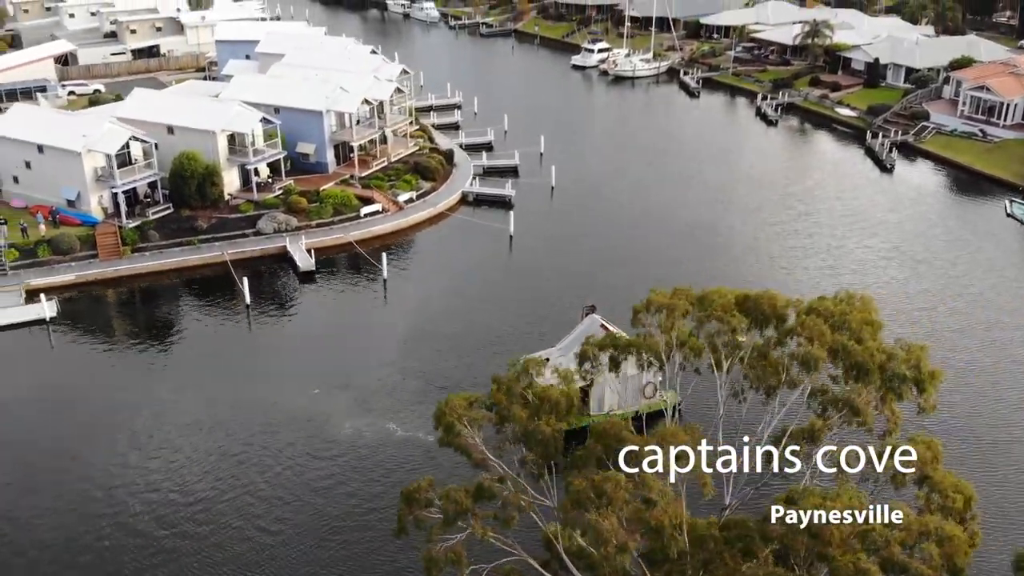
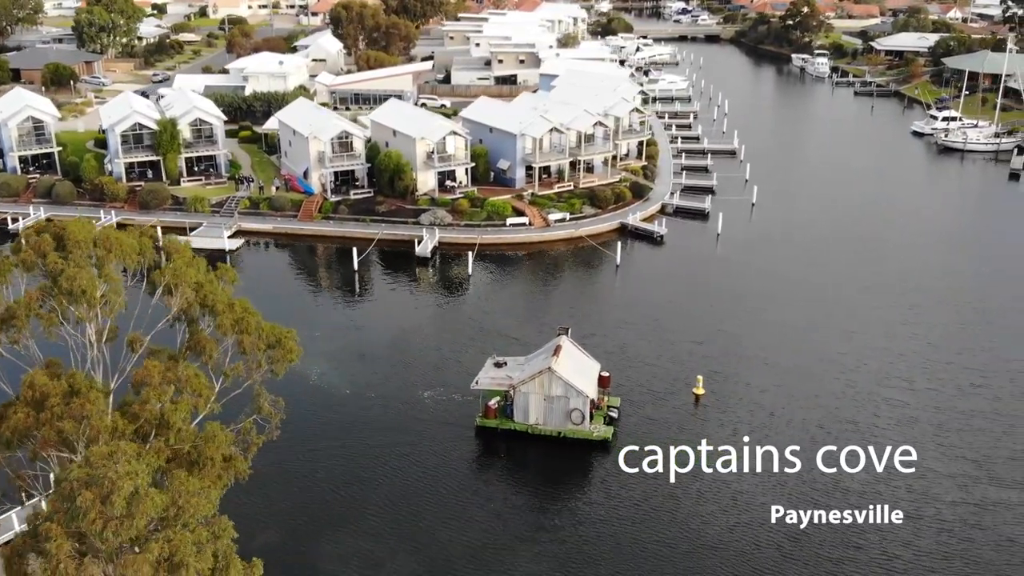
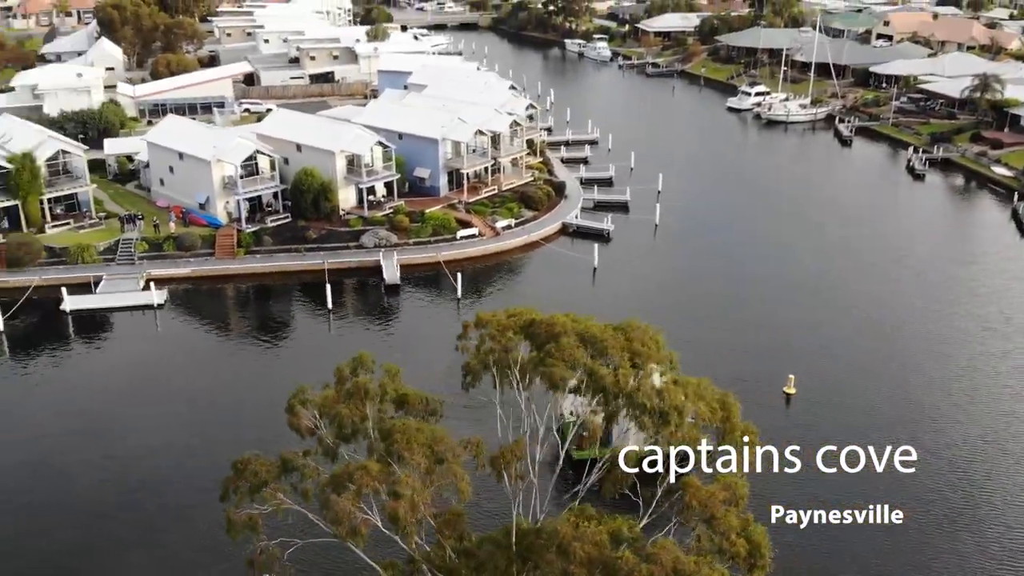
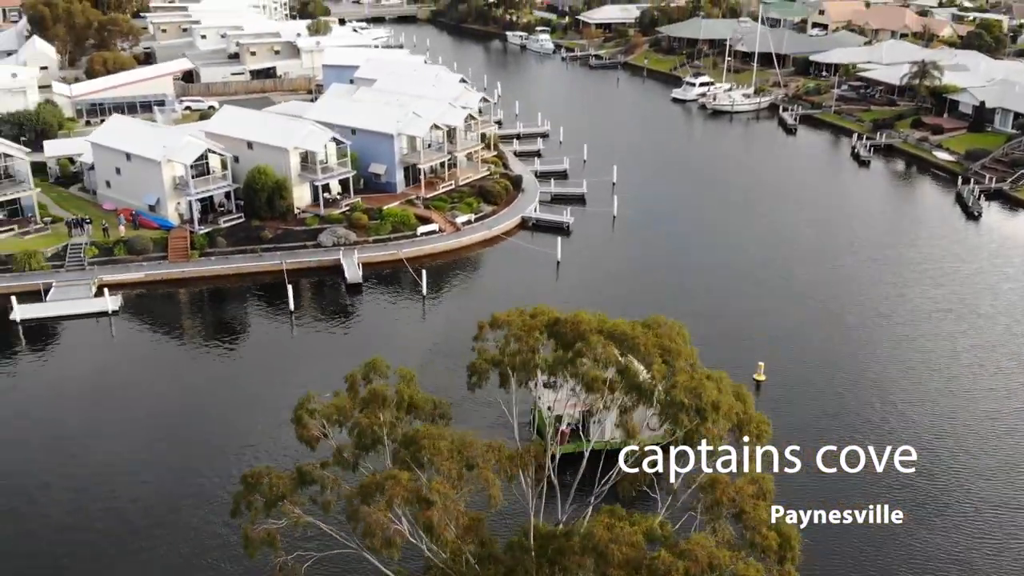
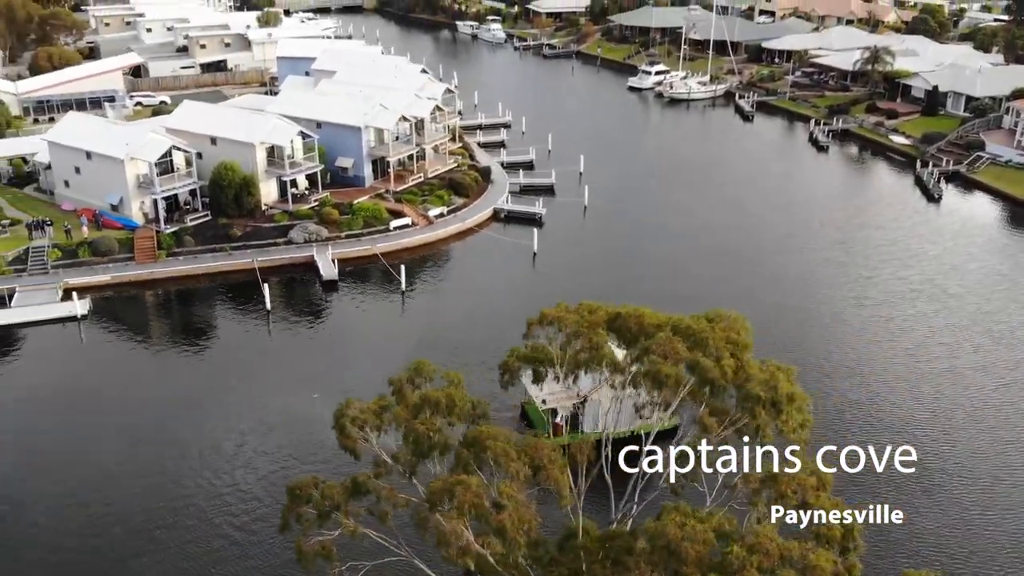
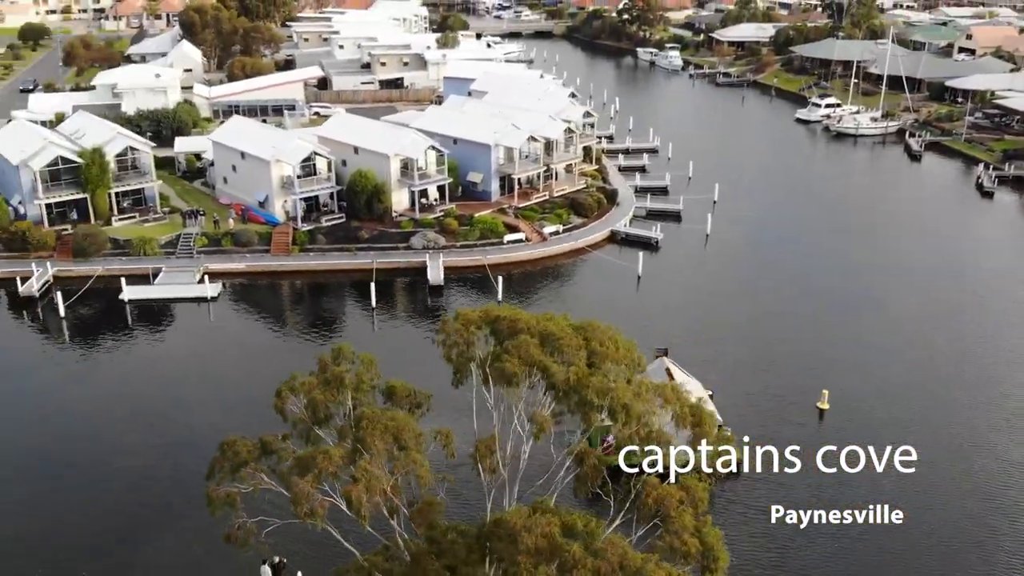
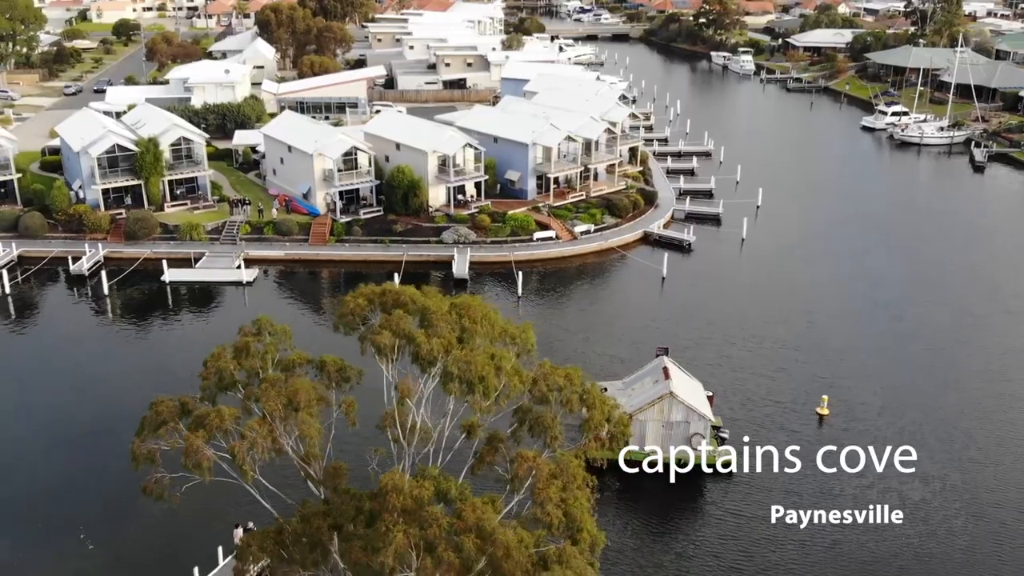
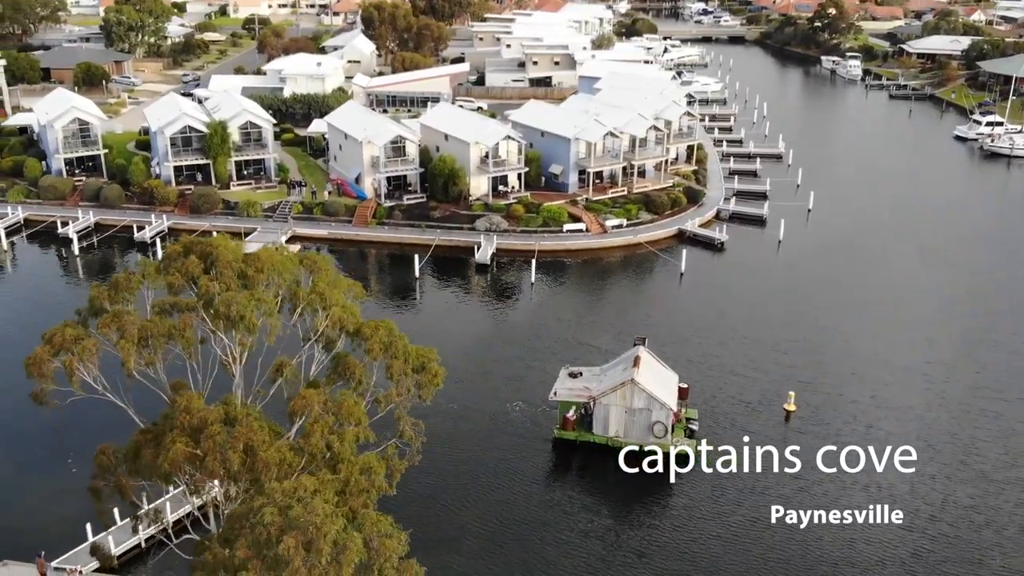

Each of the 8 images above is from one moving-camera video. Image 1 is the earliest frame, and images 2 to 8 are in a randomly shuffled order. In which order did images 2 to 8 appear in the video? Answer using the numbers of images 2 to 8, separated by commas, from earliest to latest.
5, 4, 3, 6, 7, 8, 2
